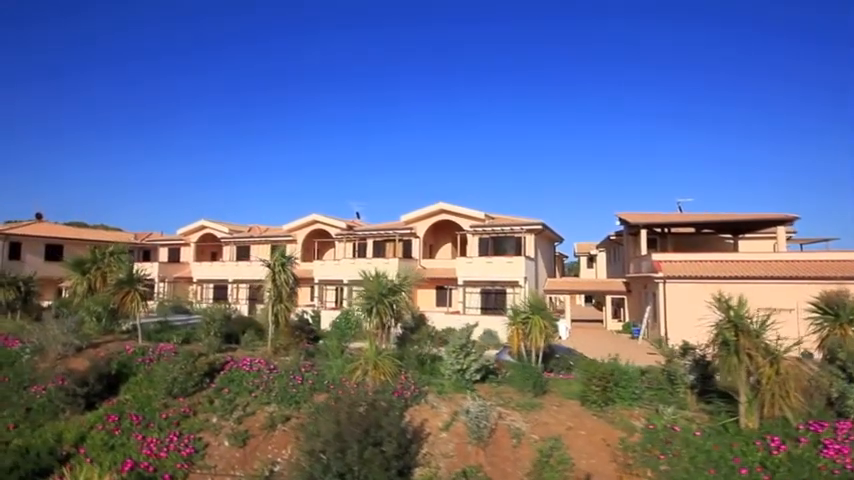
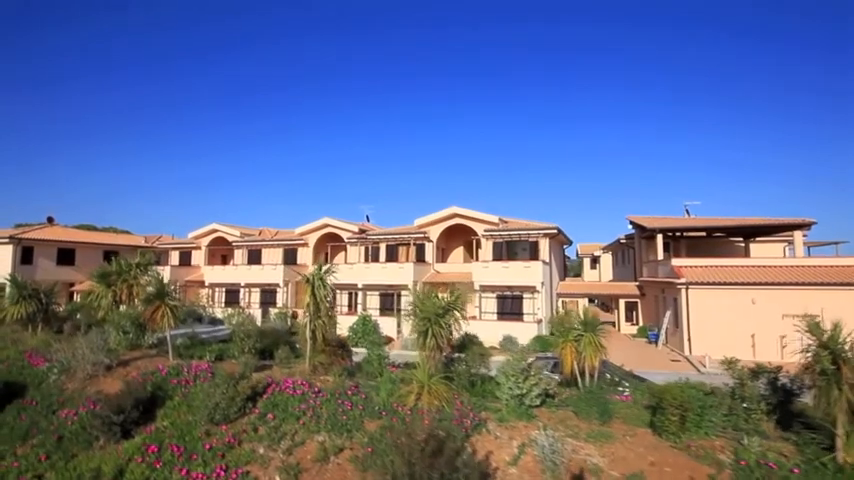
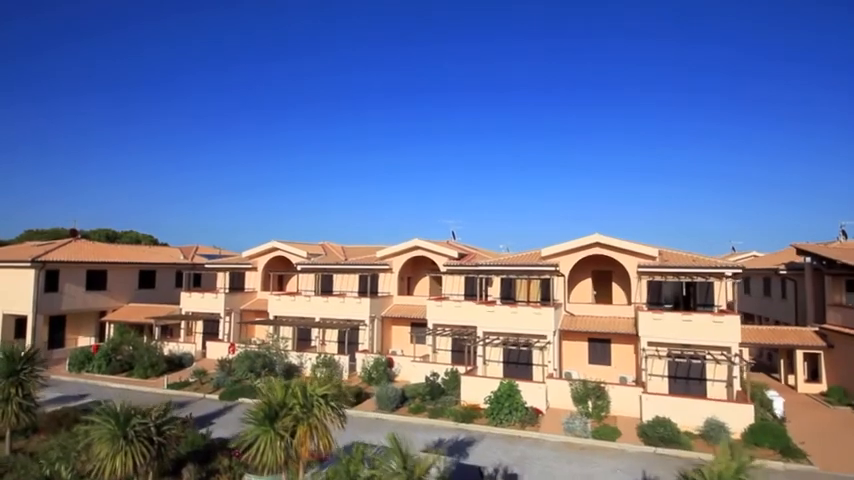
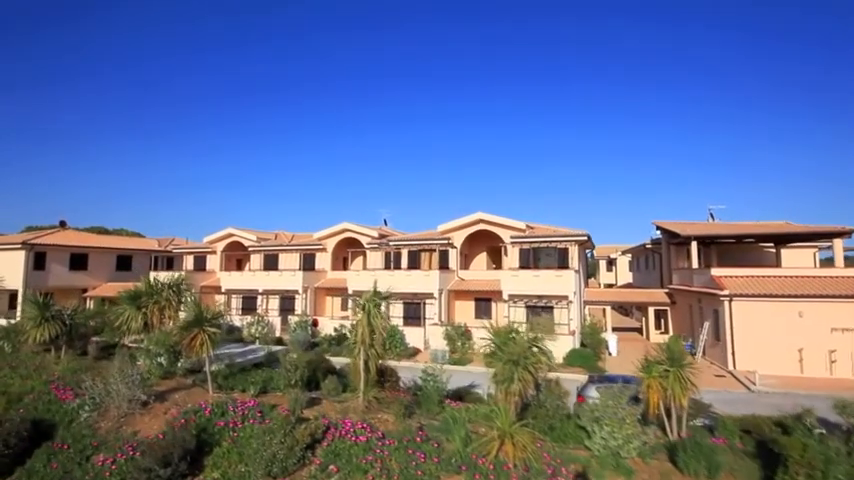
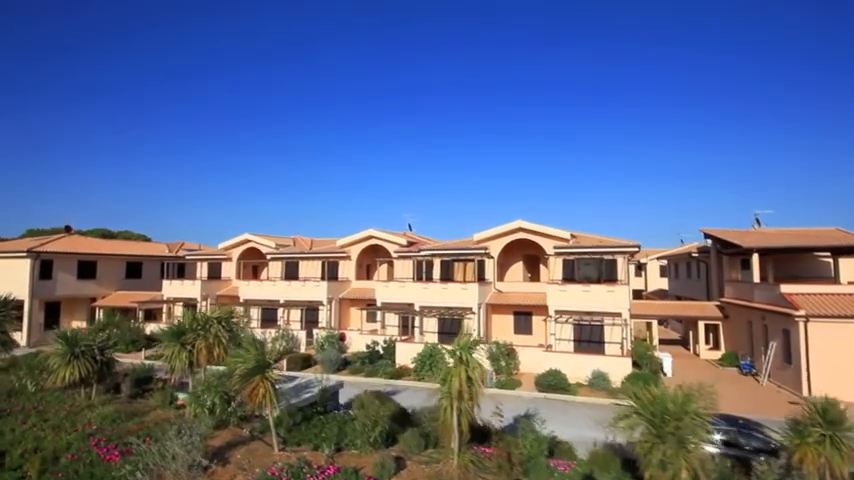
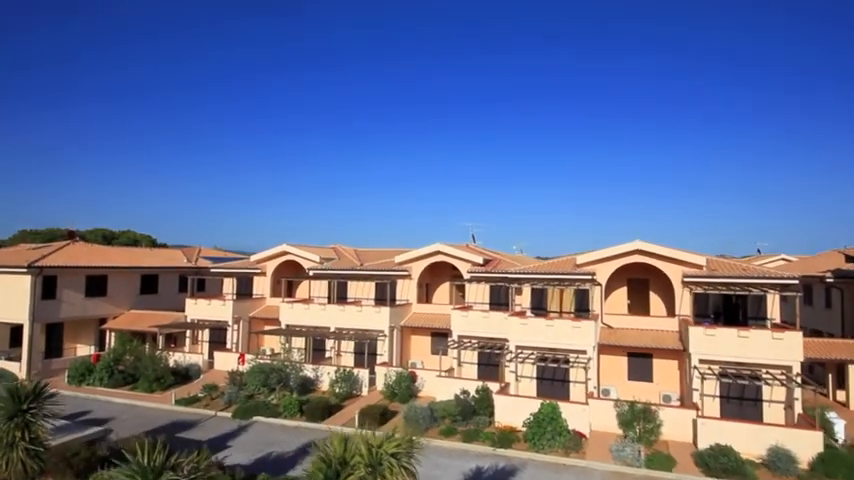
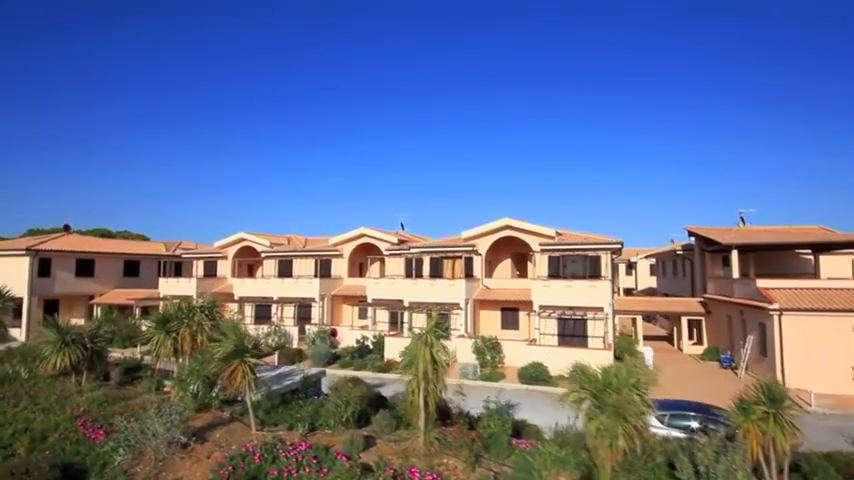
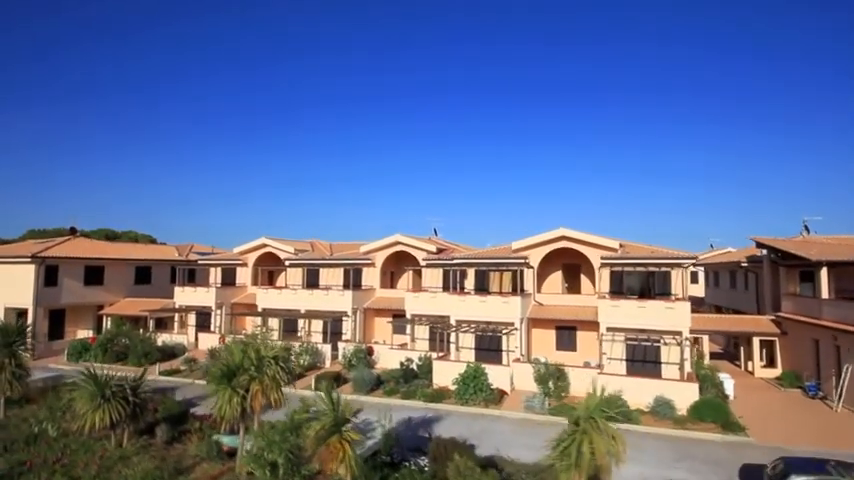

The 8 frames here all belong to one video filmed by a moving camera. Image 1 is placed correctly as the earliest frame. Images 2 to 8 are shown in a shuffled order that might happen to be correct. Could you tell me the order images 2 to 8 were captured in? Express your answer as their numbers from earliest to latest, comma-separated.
2, 4, 7, 5, 8, 3, 6
